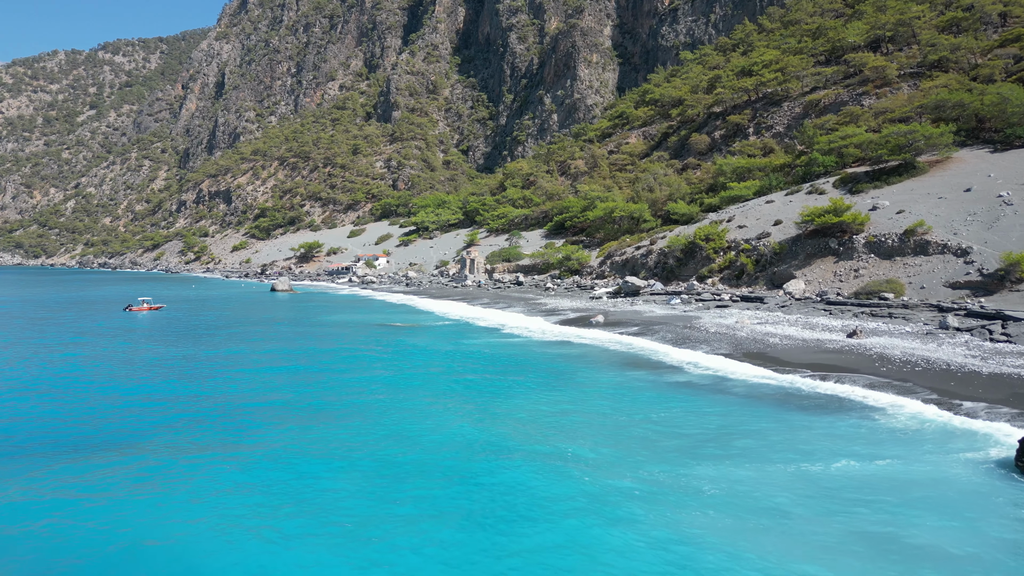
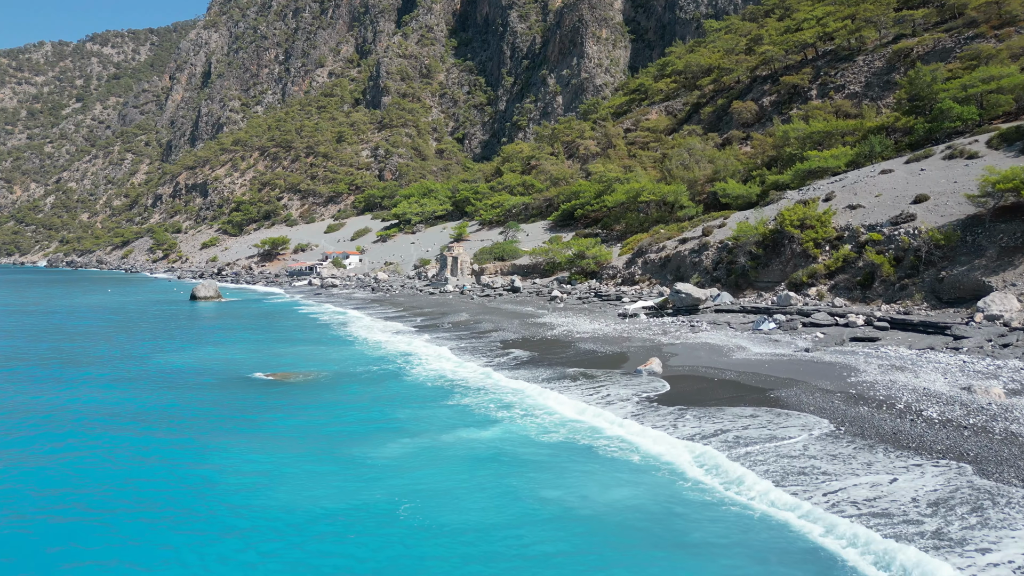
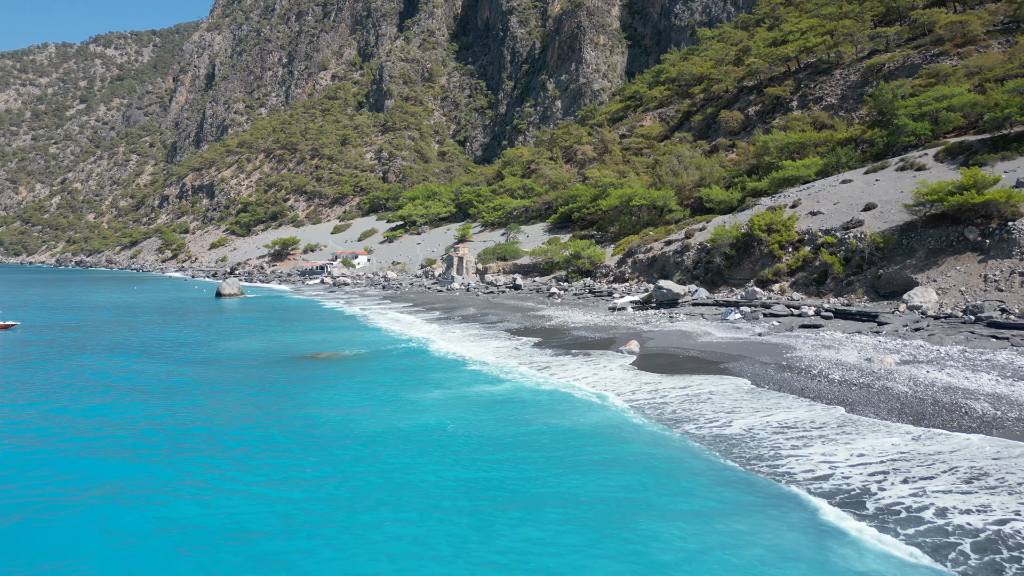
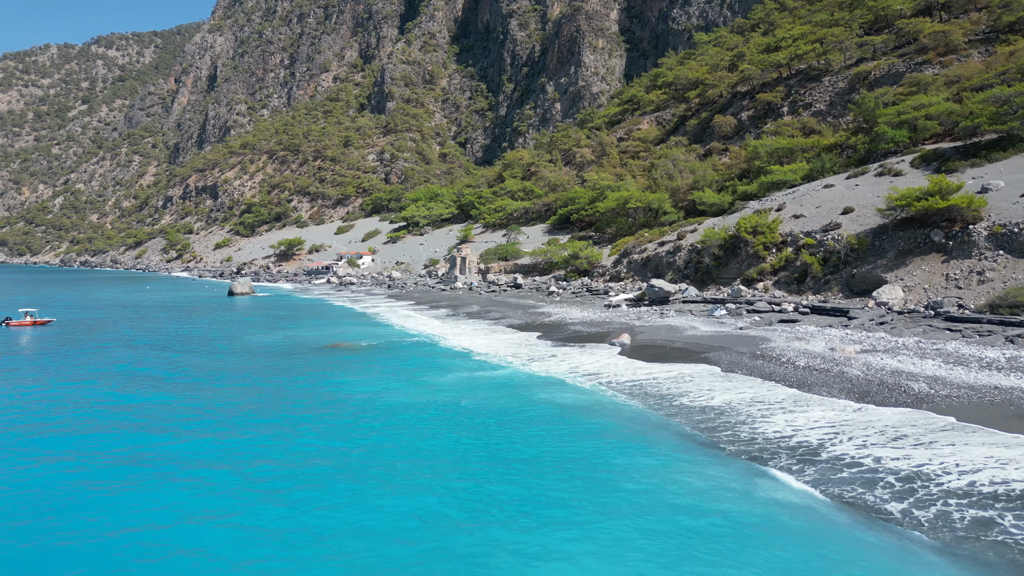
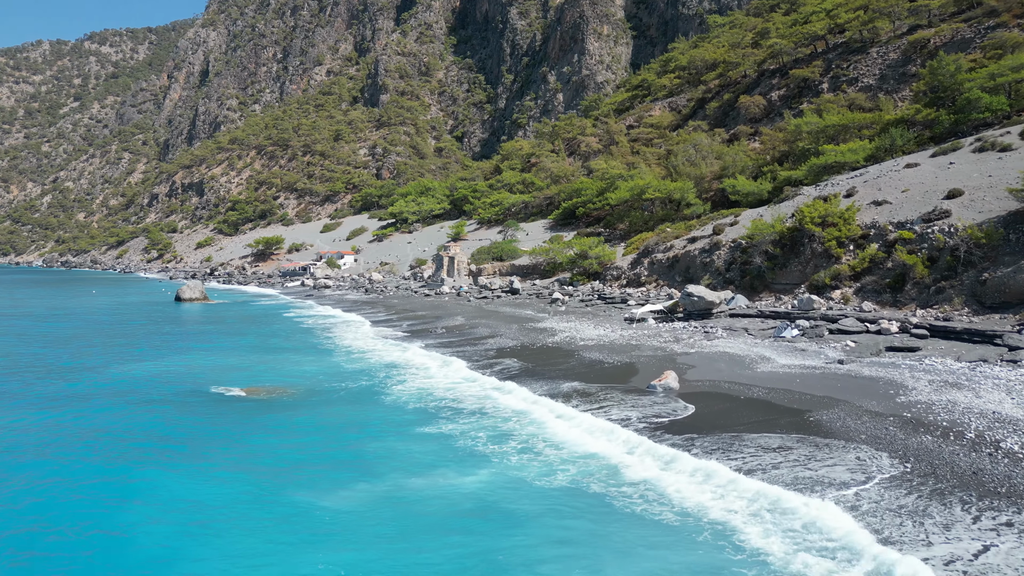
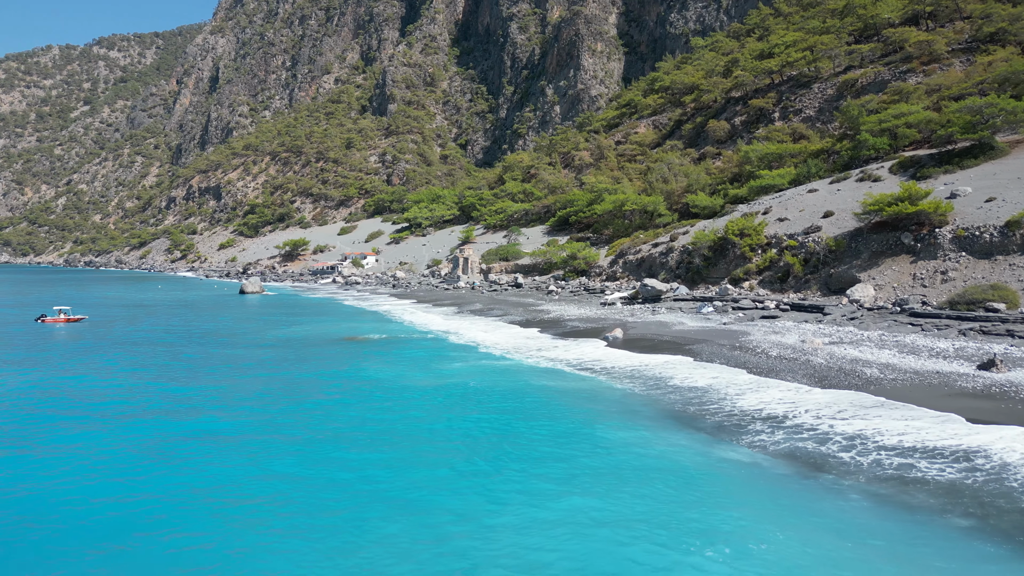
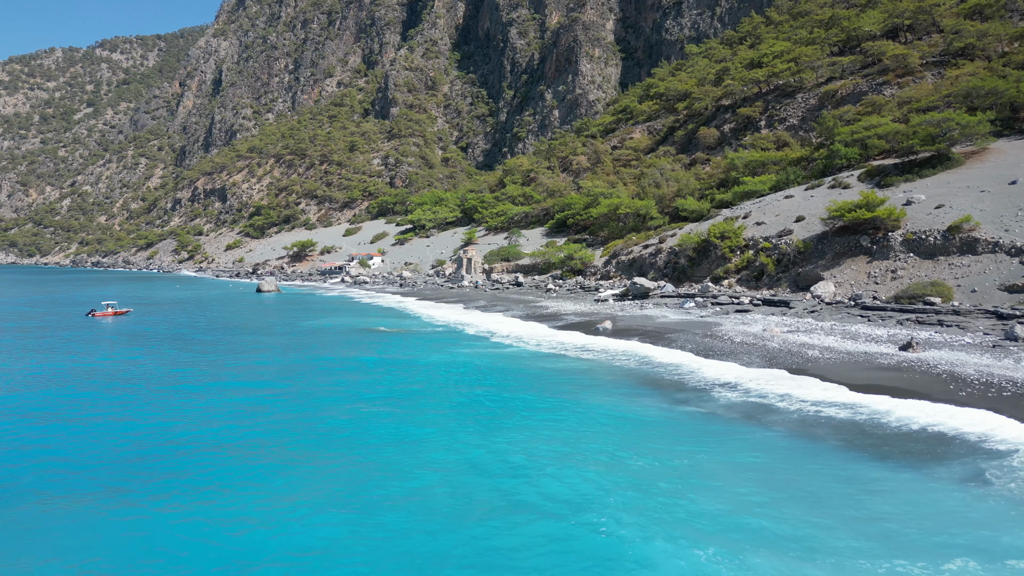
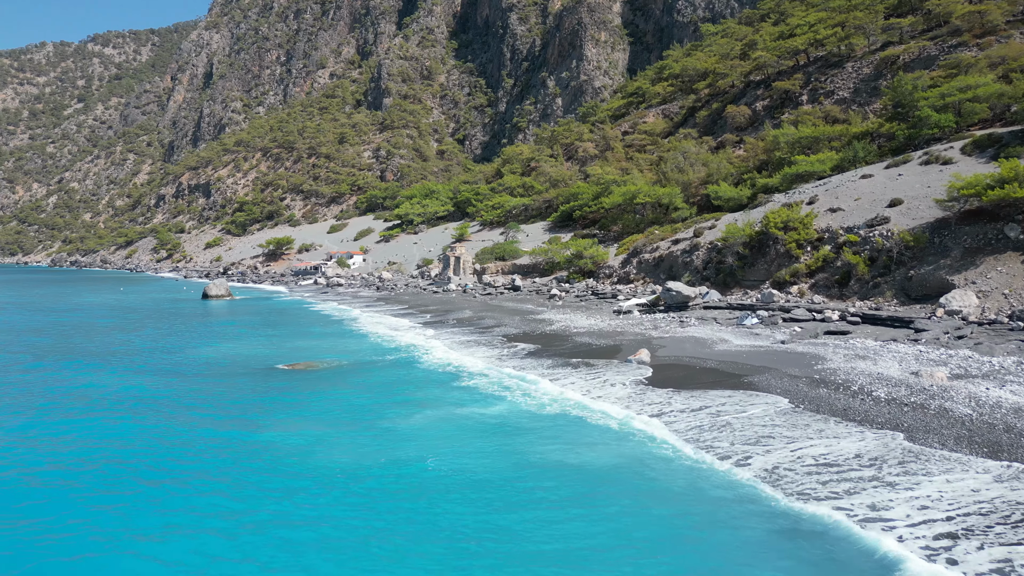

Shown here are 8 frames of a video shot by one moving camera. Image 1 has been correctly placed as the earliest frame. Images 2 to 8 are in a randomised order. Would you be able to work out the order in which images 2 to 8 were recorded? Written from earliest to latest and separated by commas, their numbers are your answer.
7, 6, 4, 3, 8, 2, 5
